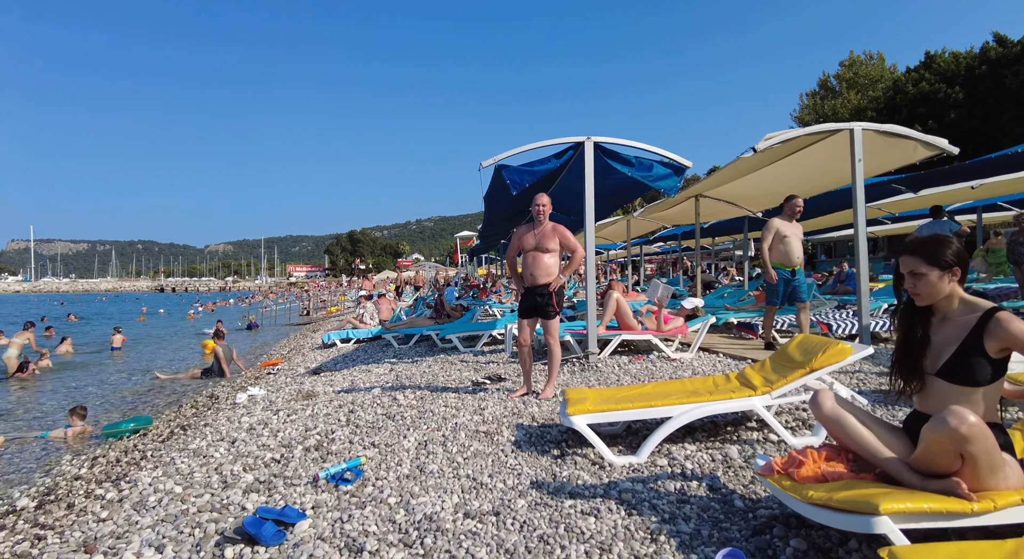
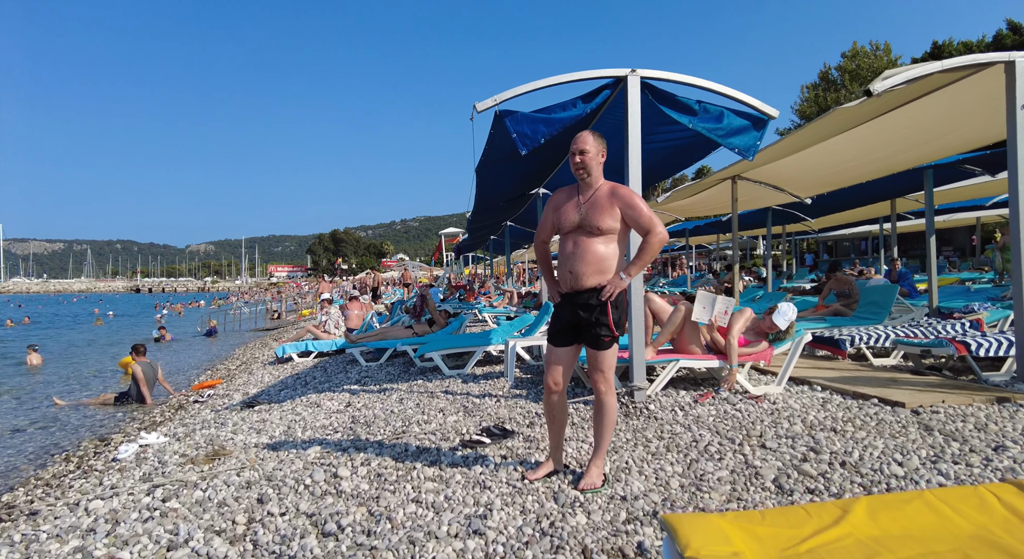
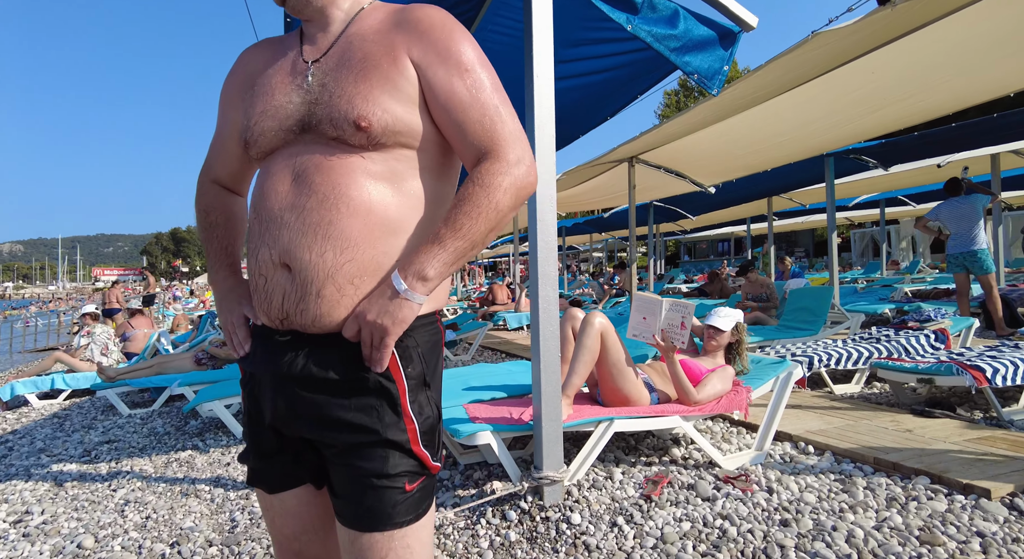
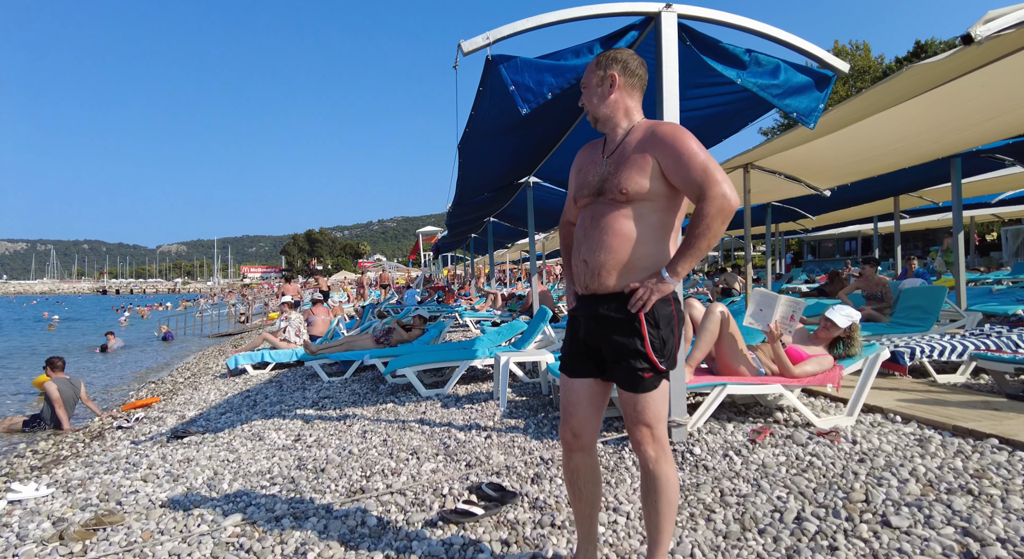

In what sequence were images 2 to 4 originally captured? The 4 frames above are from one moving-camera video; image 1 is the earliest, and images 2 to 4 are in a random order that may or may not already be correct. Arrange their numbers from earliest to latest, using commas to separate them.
2, 4, 3
